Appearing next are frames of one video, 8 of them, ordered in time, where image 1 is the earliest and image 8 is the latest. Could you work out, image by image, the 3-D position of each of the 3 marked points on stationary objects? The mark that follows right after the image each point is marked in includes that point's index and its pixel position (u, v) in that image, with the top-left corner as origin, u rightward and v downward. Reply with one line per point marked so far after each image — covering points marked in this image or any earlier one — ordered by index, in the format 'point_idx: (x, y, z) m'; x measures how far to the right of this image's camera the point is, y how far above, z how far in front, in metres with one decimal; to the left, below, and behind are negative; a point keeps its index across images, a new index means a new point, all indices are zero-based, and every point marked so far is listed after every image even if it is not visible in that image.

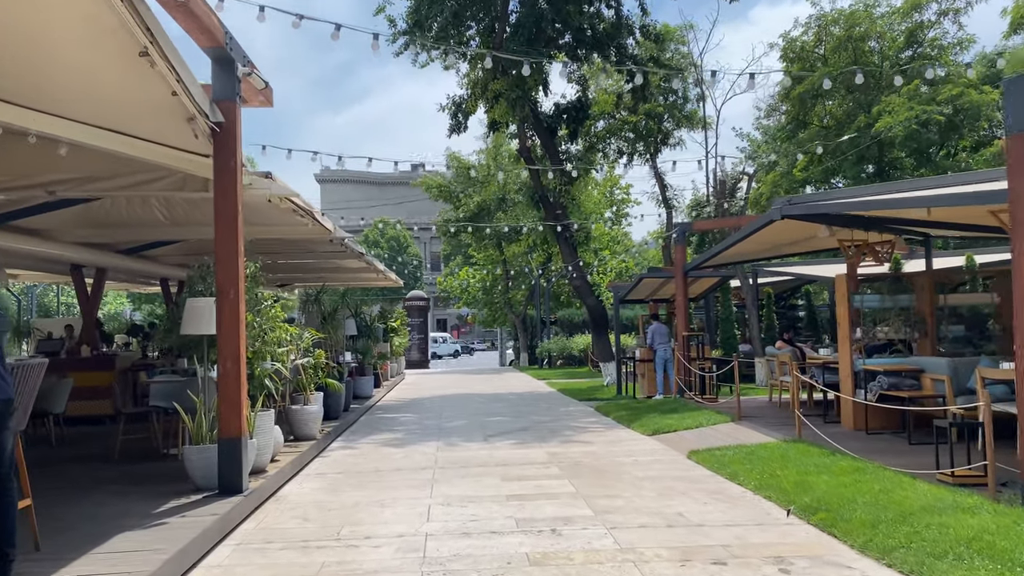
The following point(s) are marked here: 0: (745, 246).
0: (+4.0, +0.7, +14.2) m
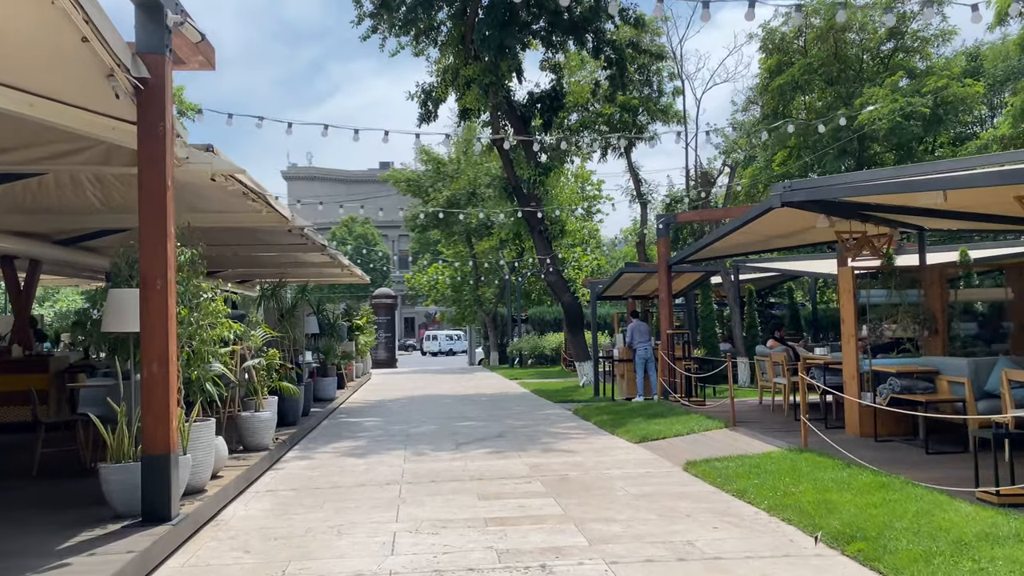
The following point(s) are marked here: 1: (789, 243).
0: (+3.6, +0.8, +13.3) m
1: (+4.7, +0.8, +14.2) m
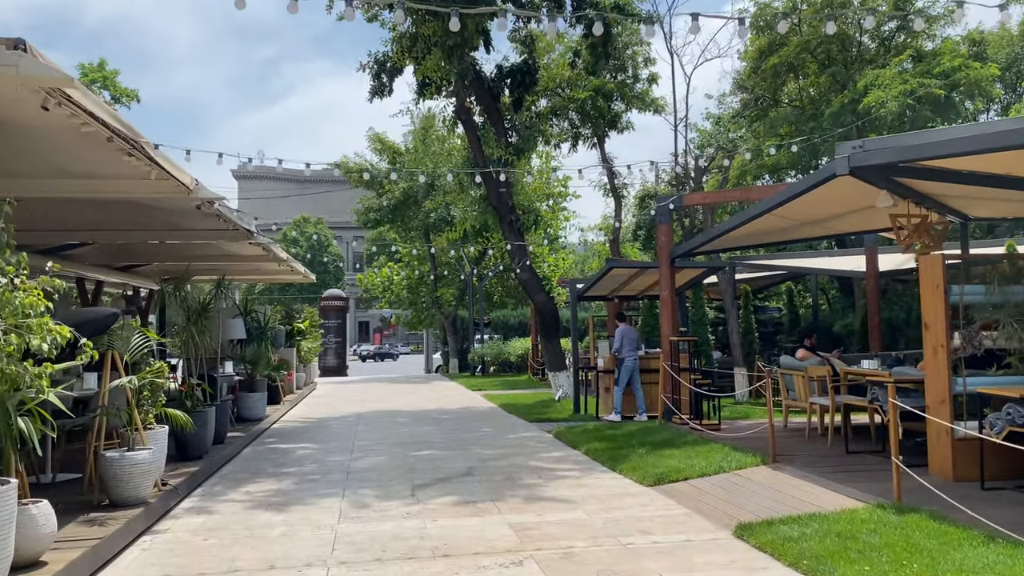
0: (+3.2, +0.8, +10.9) m
1: (+4.3, +0.8, +11.8) m
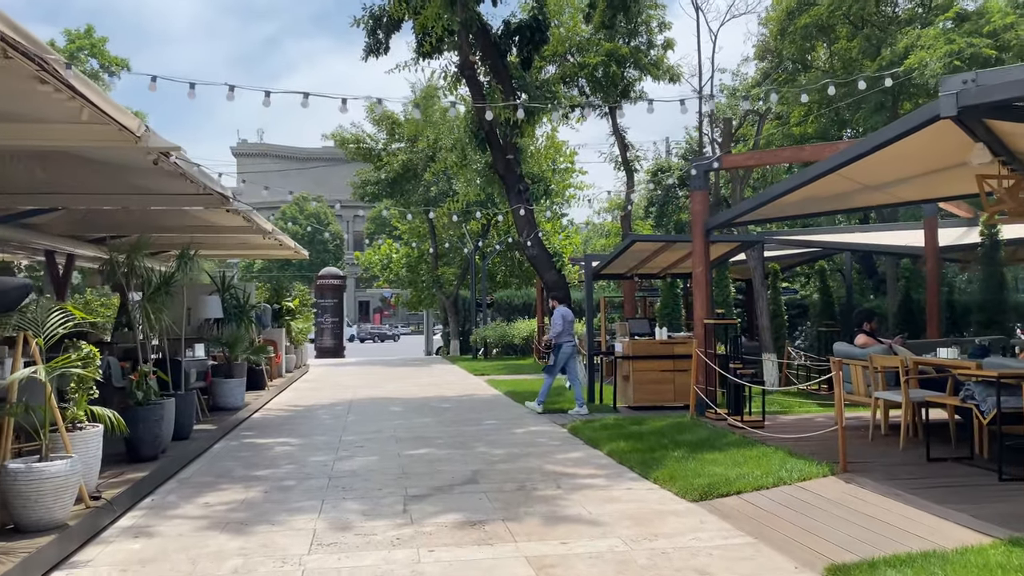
0: (+3.4, +1.1, +9.3) m
1: (+4.4, +1.1, +10.3) m
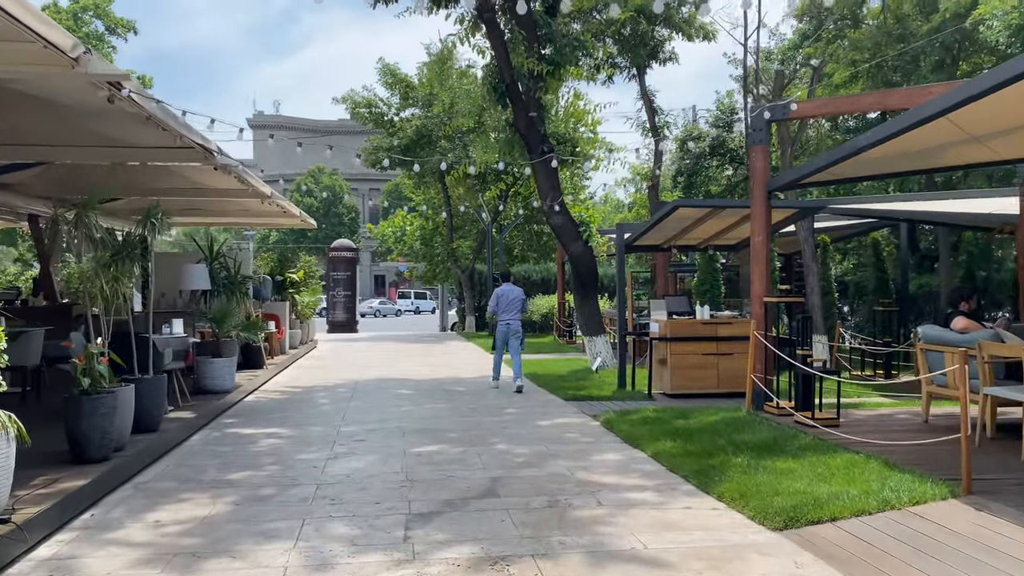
0: (+3.6, +1.4, +7.7) m
1: (+4.7, +1.4, +8.6) m
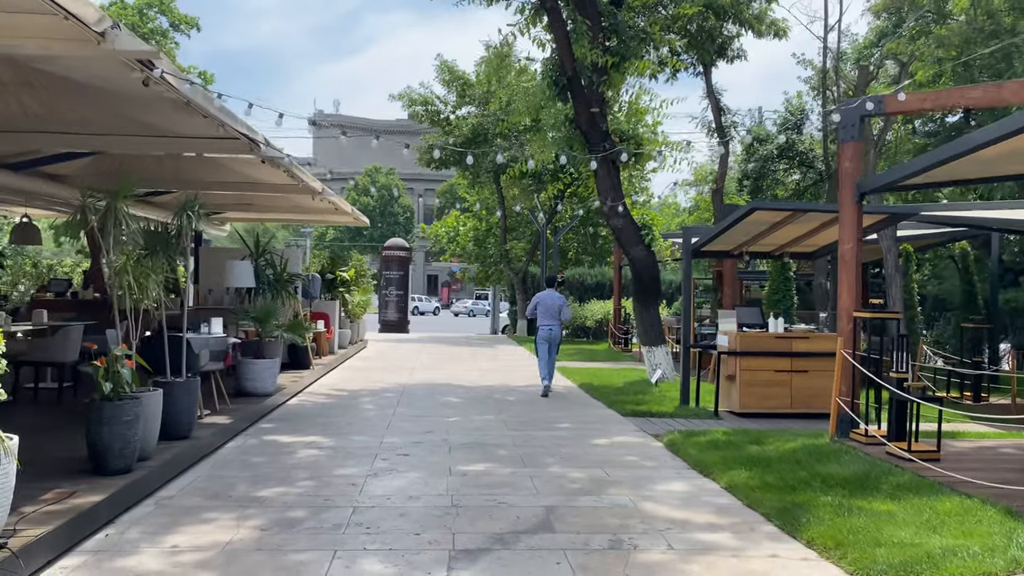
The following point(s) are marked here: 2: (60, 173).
0: (+4.2, +1.2, +6.8) m
1: (+5.3, +1.2, +7.6) m
2: (-7.2, +1.8, +13.1) m
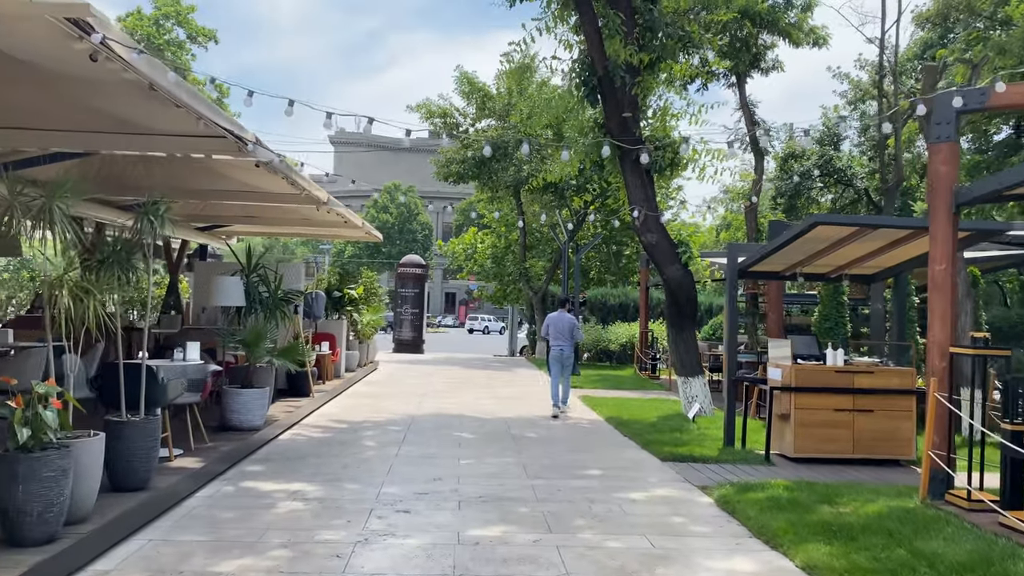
0: (+4.4, +1.0, +5.4) m
1: (+5.5, +0.9, +6.2) m
2: (-6.8, +1.6, +12.0) m
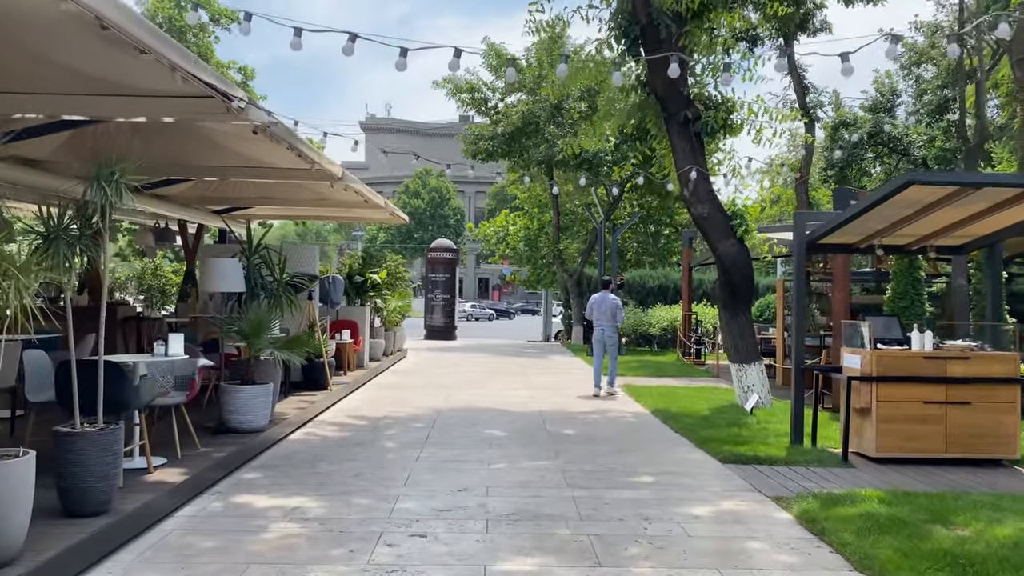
0: (+4.5, +1.2, +4.0) m
1: (+5.7, +1.2, +4.8) m
2: (-6.4, +1.7, +11.1) m
